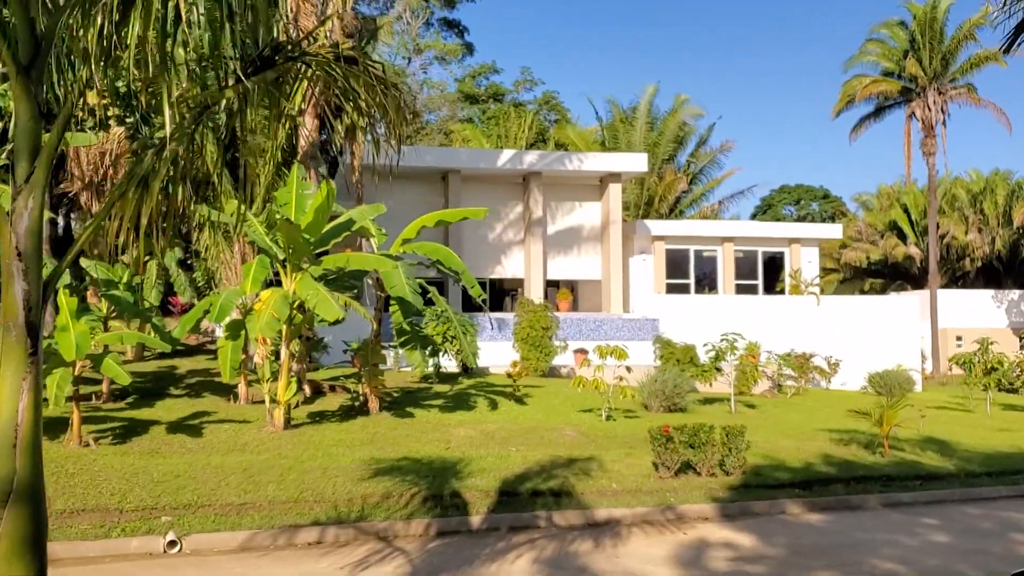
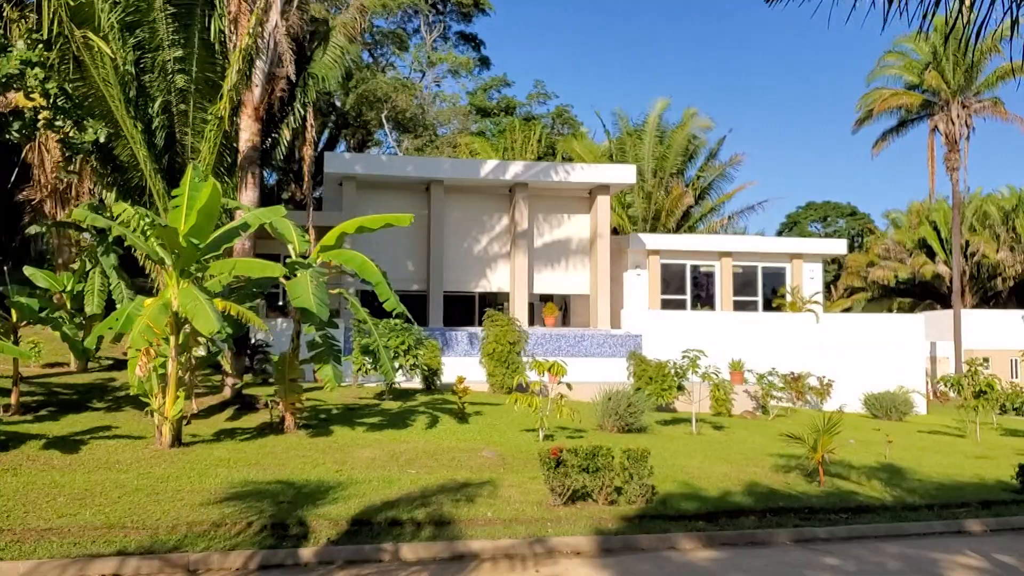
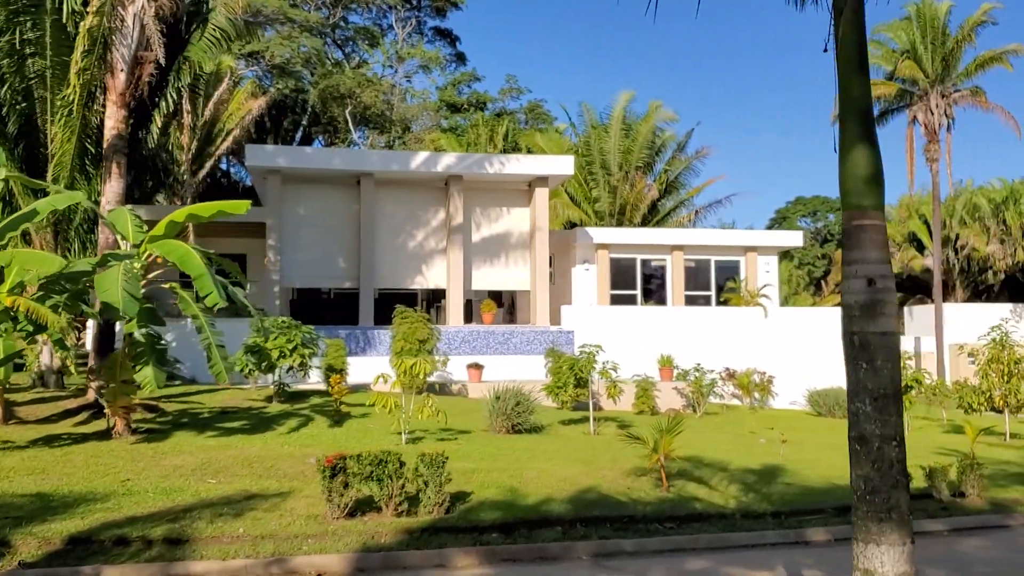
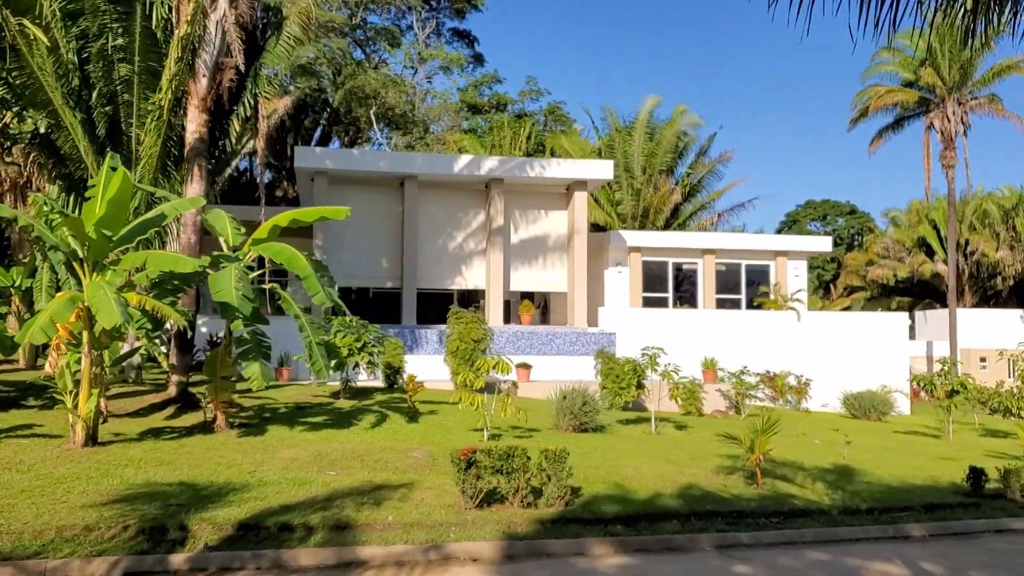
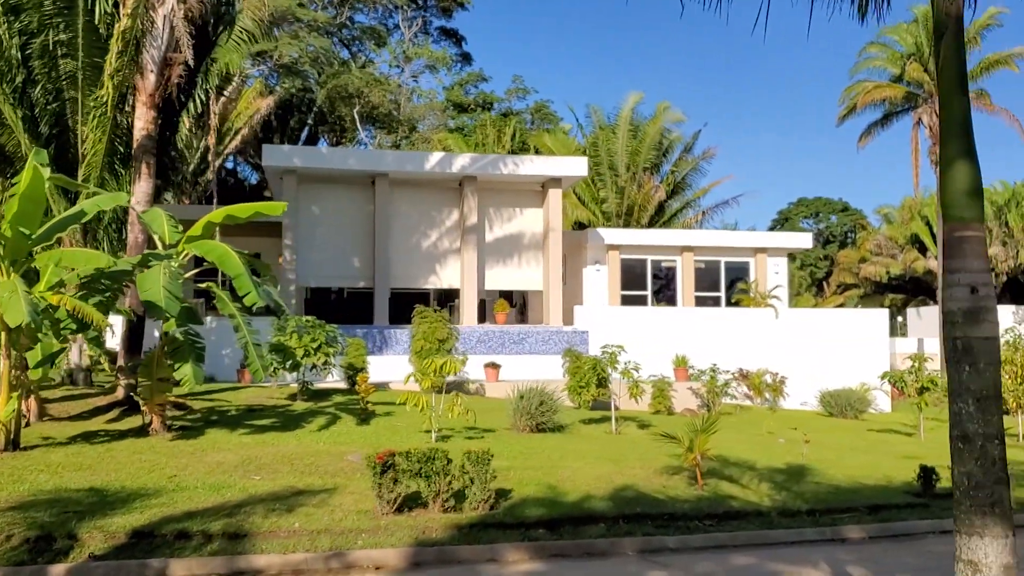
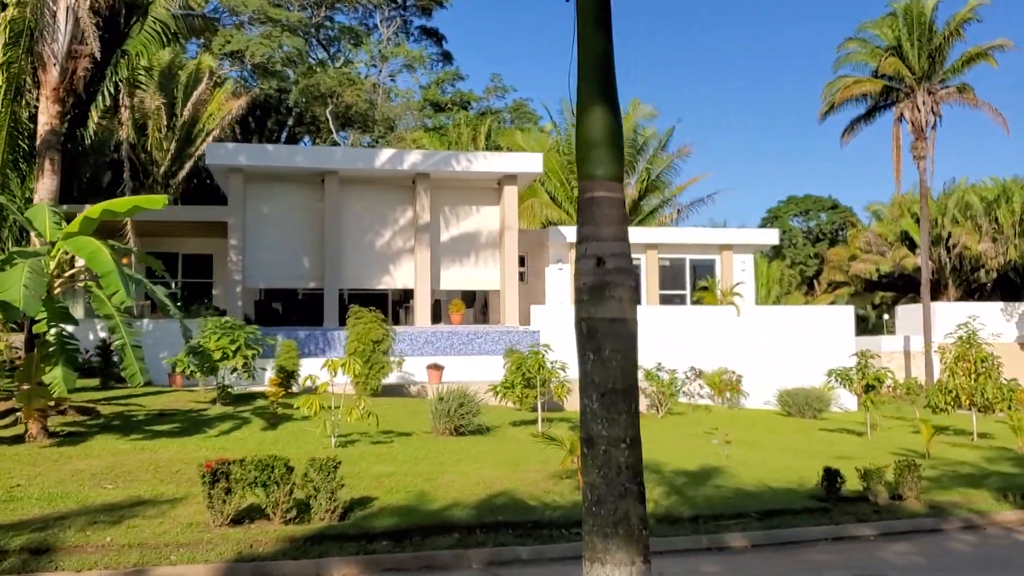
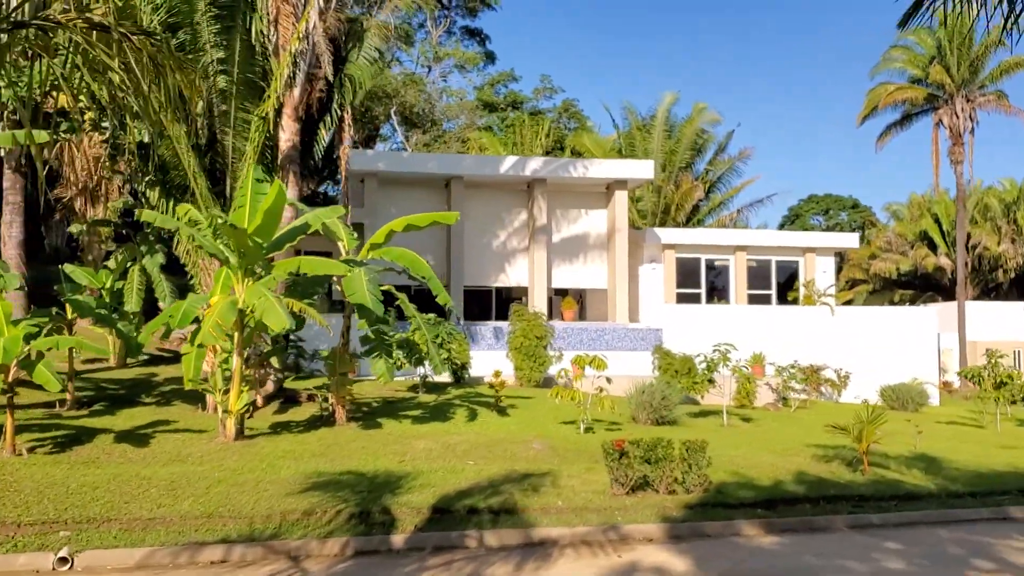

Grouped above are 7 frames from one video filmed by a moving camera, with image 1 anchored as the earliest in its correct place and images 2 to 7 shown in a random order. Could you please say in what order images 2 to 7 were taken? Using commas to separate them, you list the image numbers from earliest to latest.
7, 2, 4, 5, 3, 6
